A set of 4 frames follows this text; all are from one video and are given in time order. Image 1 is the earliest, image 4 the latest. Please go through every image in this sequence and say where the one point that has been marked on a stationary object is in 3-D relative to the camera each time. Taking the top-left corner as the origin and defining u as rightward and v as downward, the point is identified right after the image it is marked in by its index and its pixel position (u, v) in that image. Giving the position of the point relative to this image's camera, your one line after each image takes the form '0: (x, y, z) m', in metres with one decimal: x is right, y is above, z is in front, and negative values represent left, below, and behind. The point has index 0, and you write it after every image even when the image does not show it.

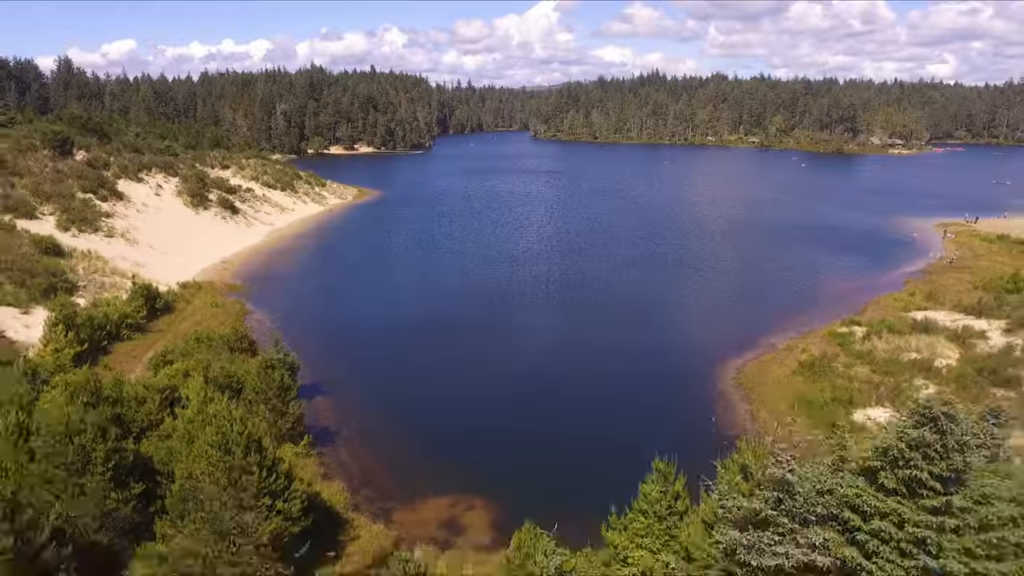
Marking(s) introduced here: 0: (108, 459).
0: (-10.2, -4.3, +16.3) m
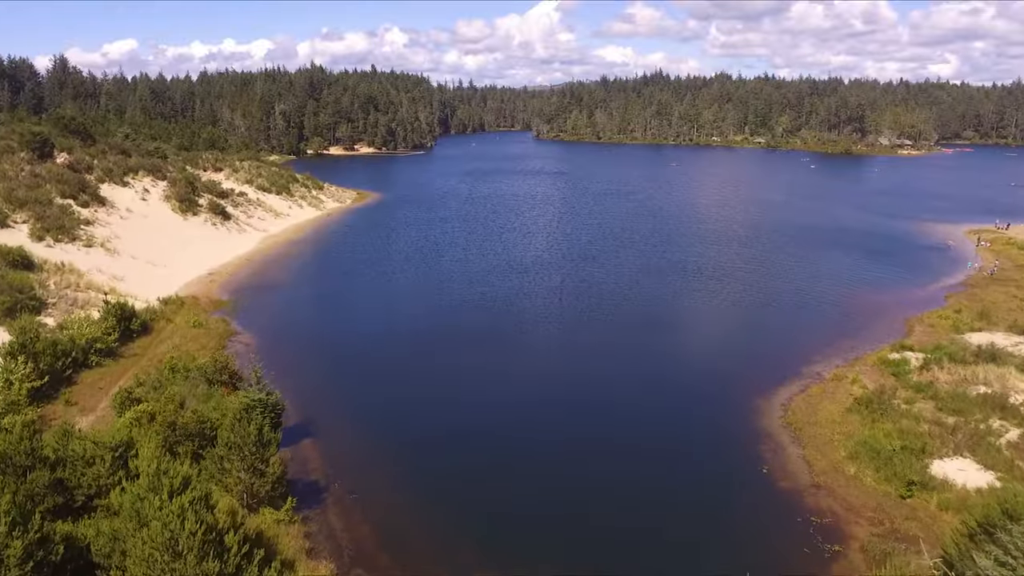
0: (-9.6, -5.3, +12.8) m
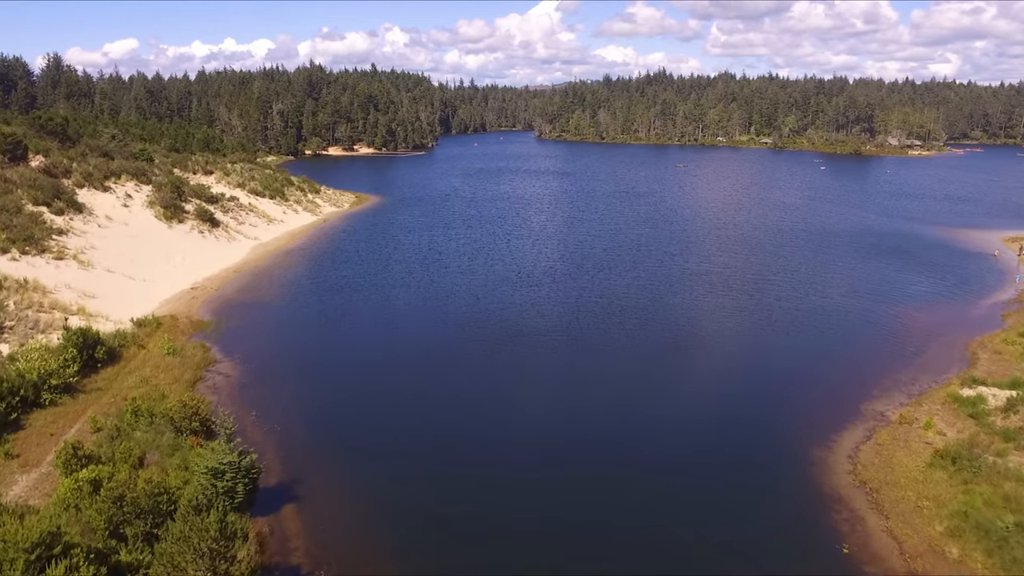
0: (-8.9, -6.4, +8.9) m
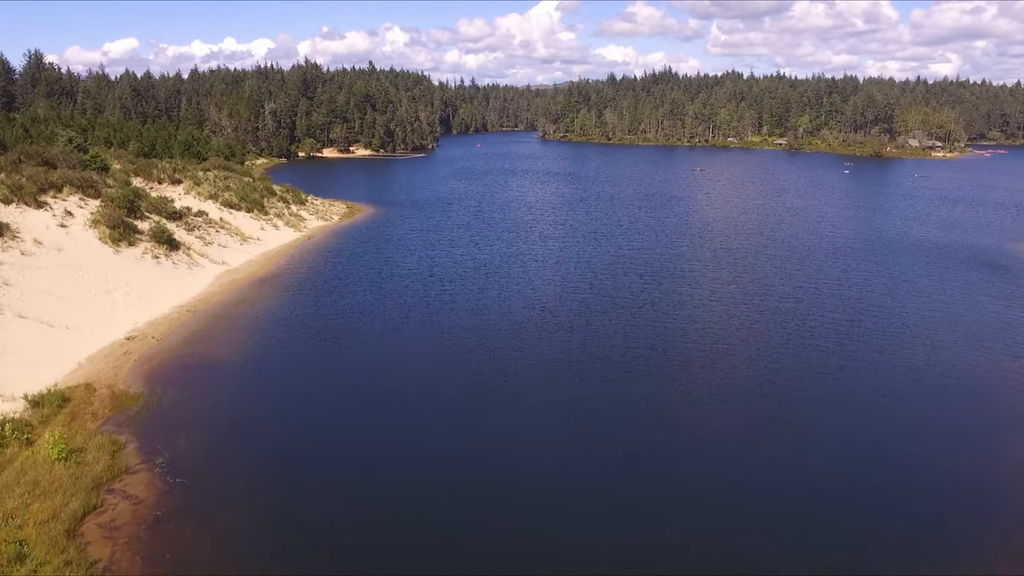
0: (-7.6, -9.0, -0.4) m
